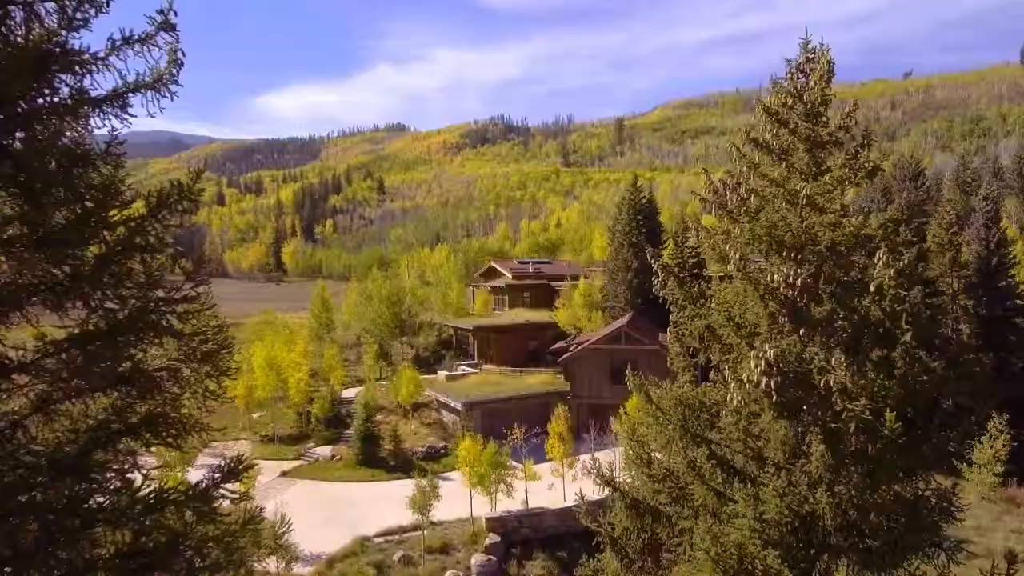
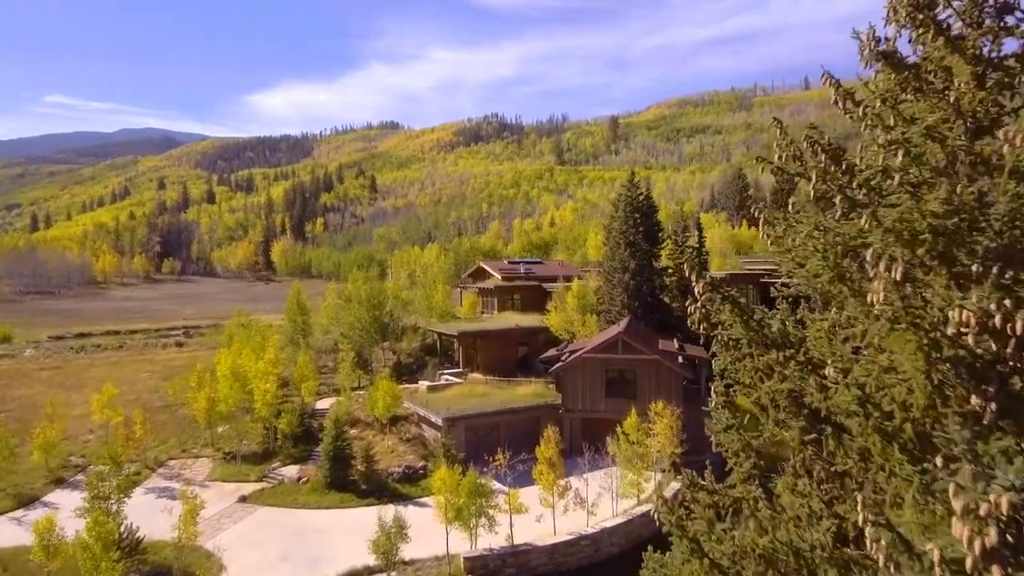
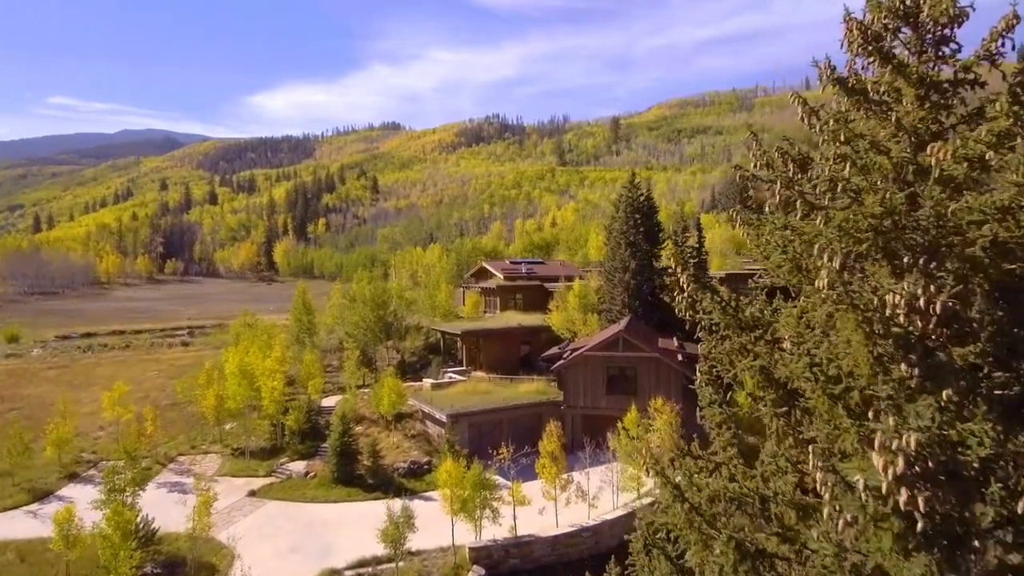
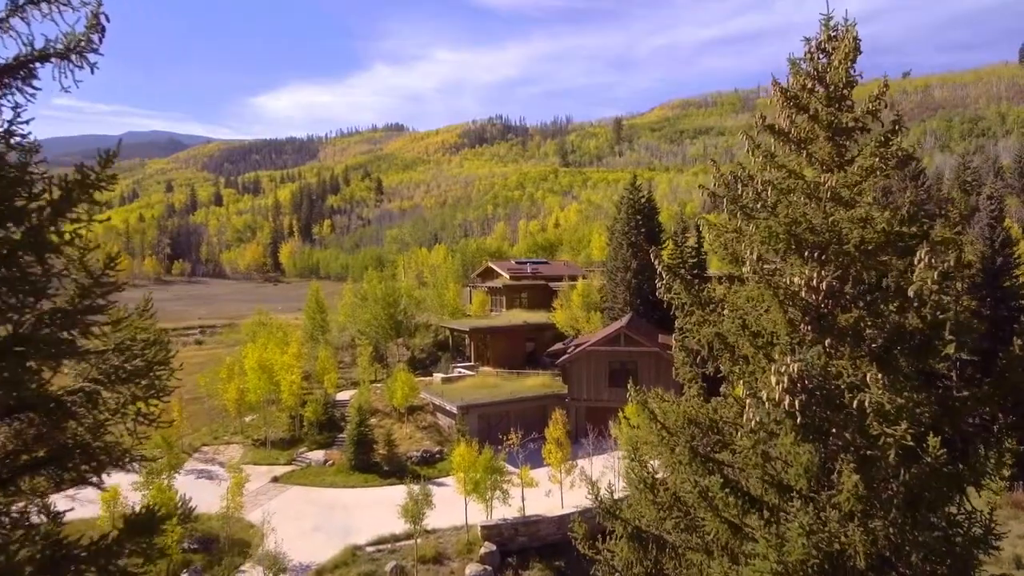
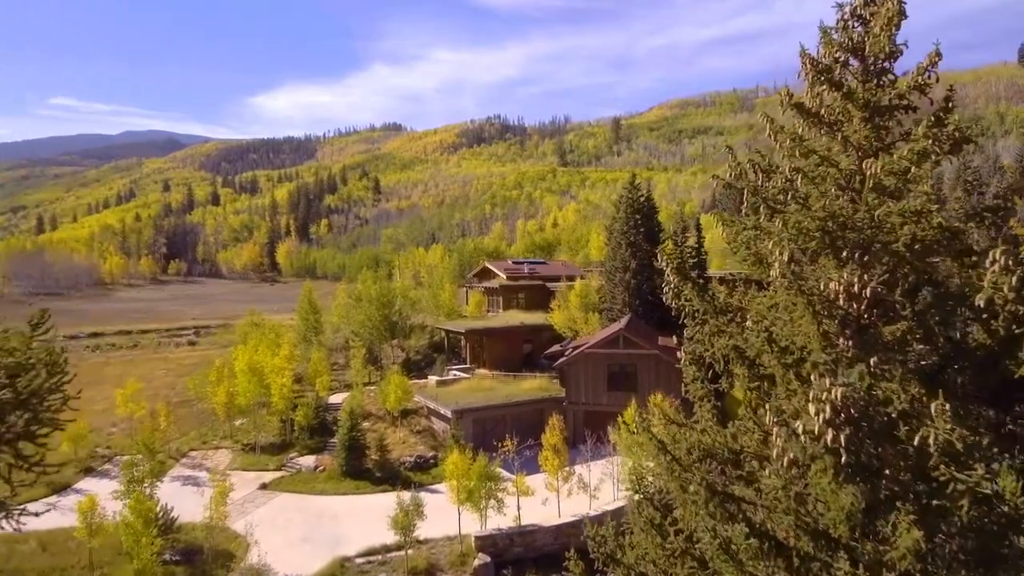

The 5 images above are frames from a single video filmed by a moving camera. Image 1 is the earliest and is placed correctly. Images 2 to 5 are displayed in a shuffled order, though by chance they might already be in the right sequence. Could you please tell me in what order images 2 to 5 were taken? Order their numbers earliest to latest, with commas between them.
4, 5, 3, 2
